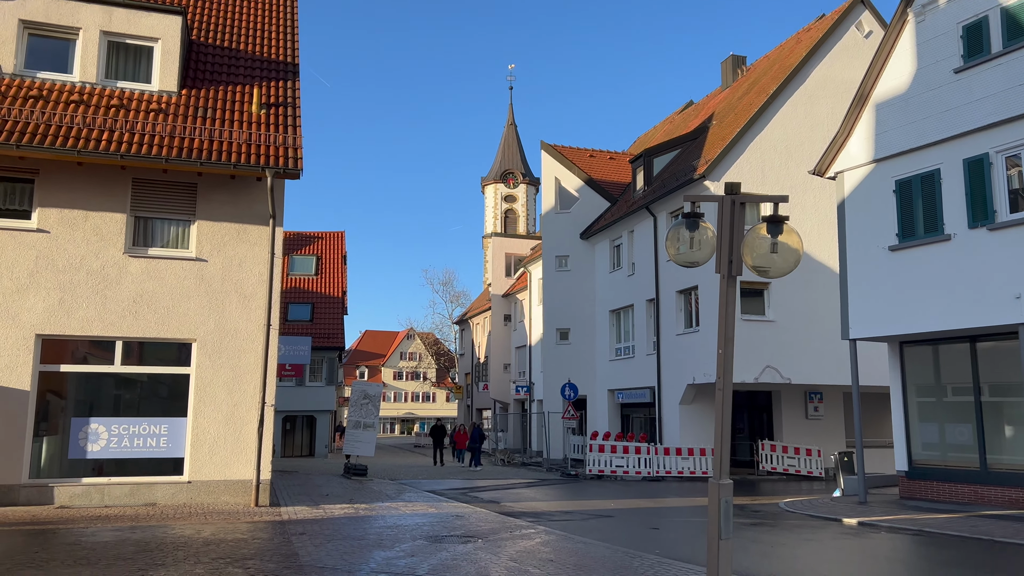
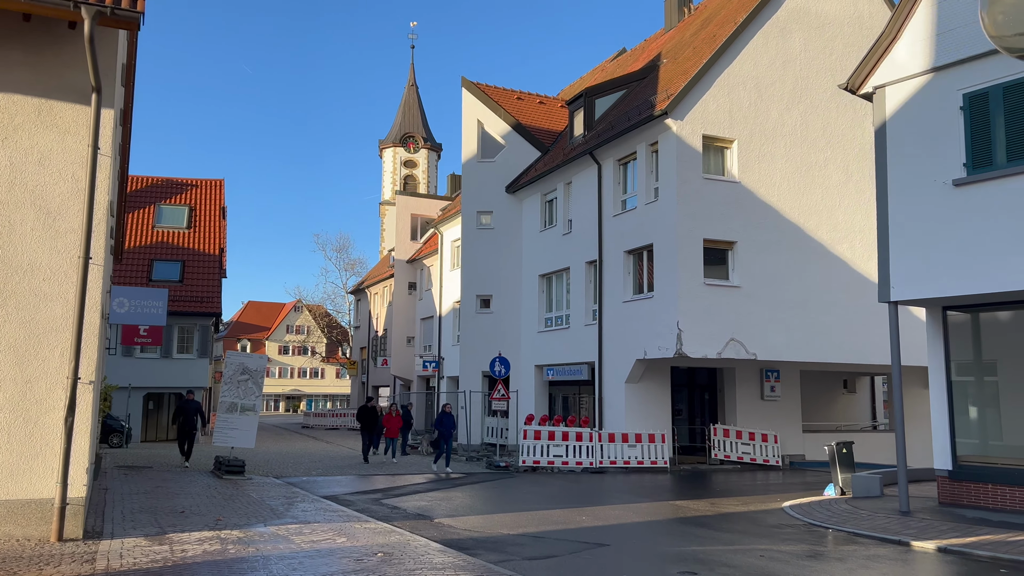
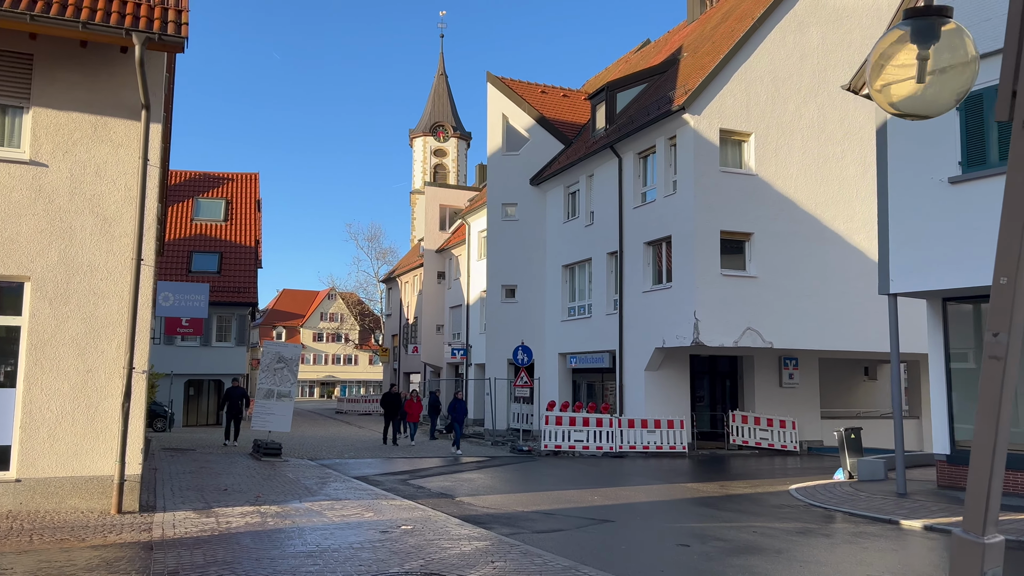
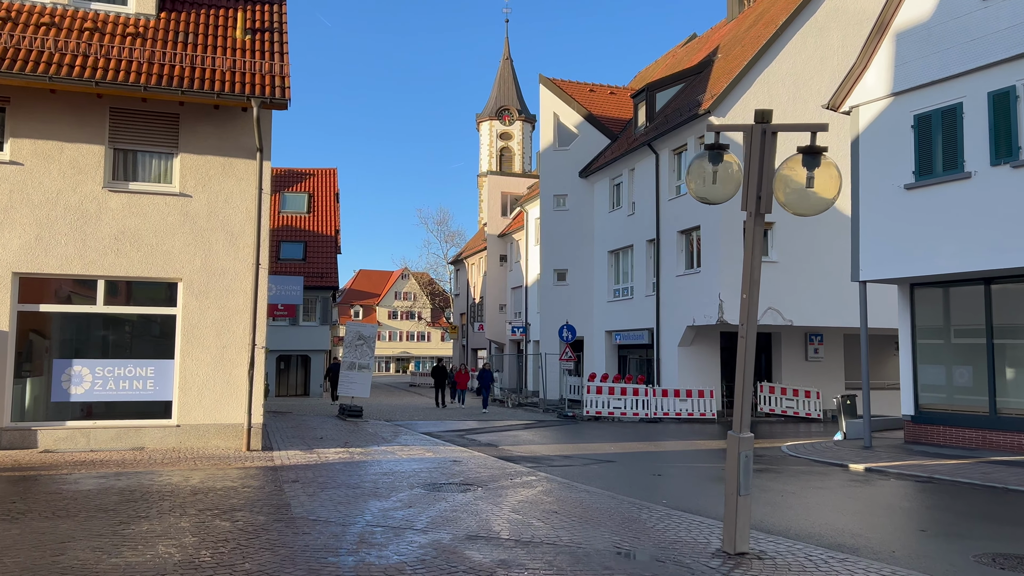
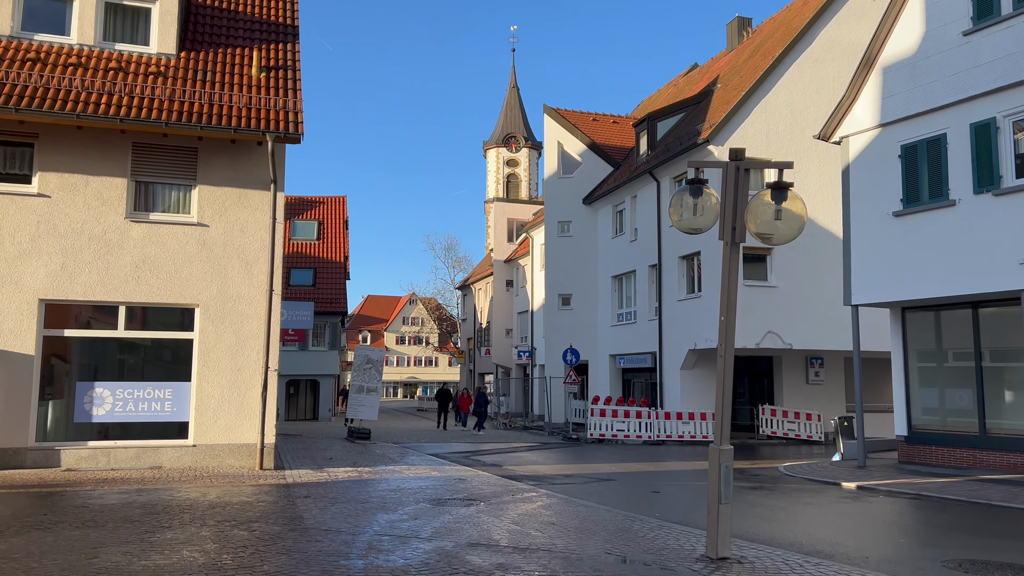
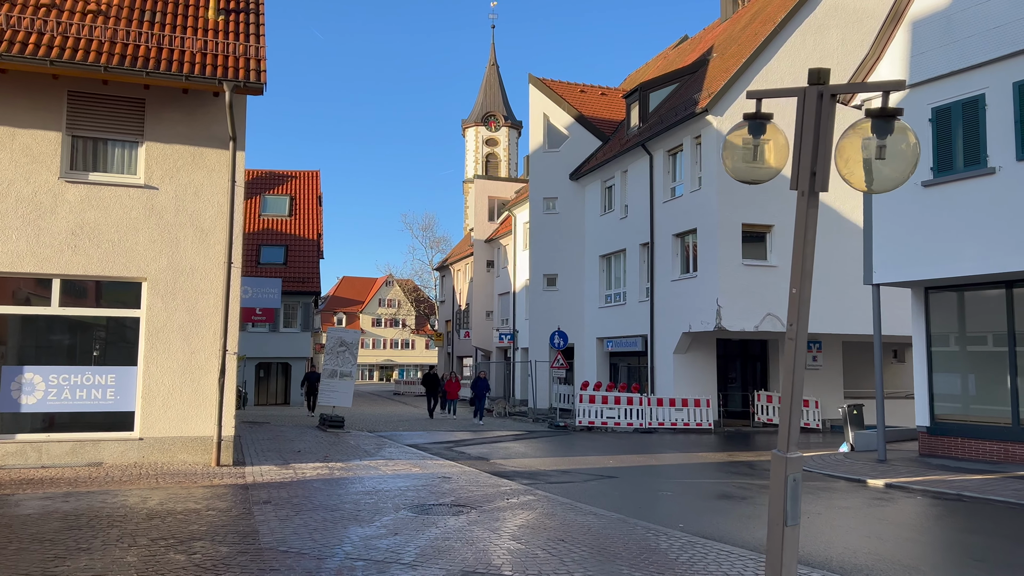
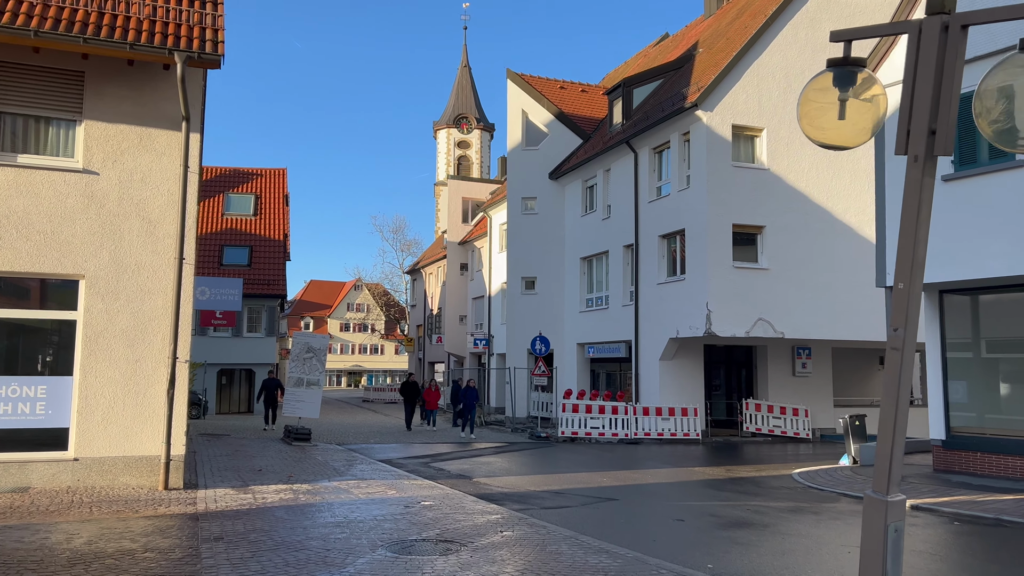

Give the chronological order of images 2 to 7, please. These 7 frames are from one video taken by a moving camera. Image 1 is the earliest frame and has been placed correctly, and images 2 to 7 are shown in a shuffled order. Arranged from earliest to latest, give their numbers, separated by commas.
5, 4, 6, 7, 3, 2
